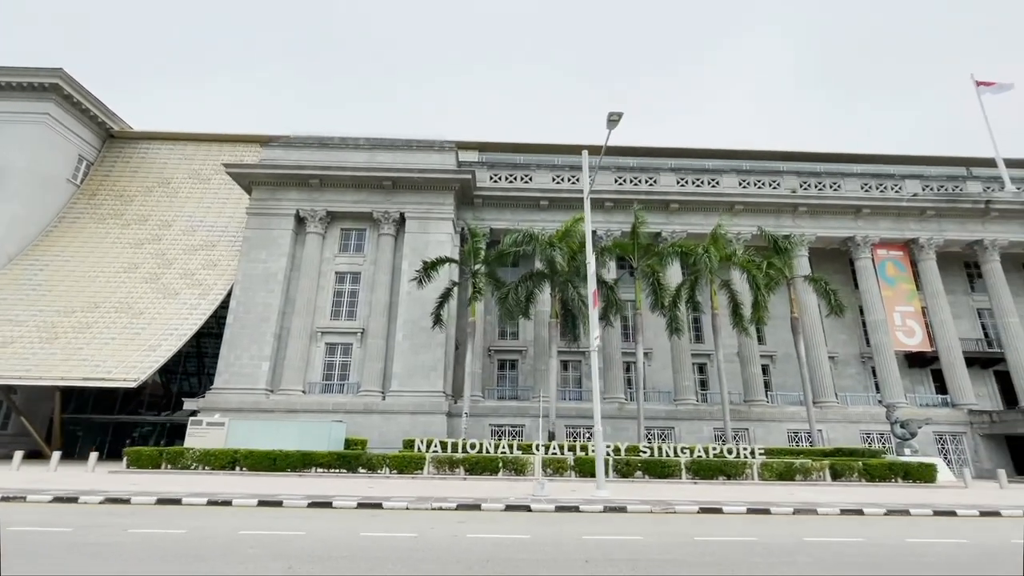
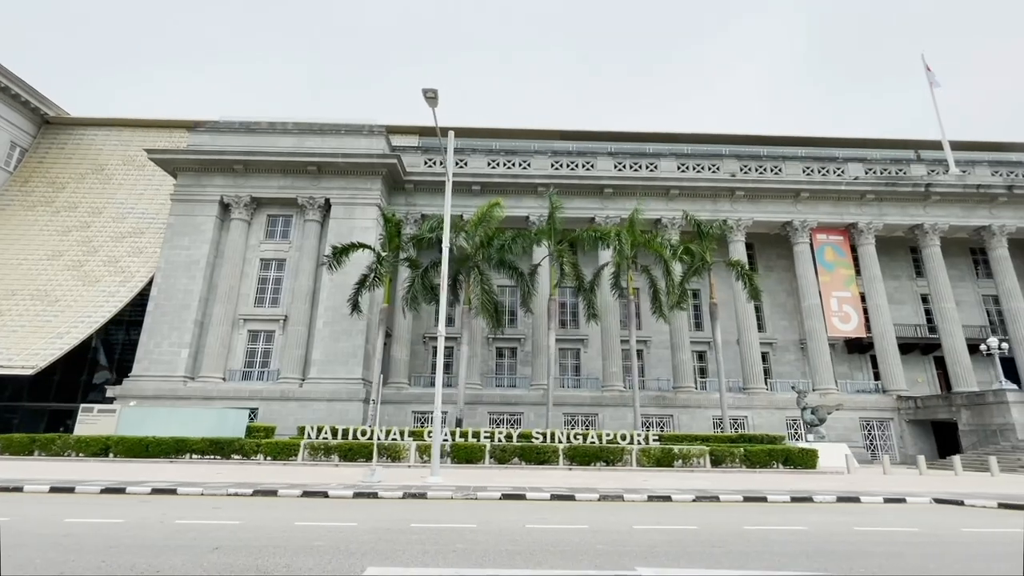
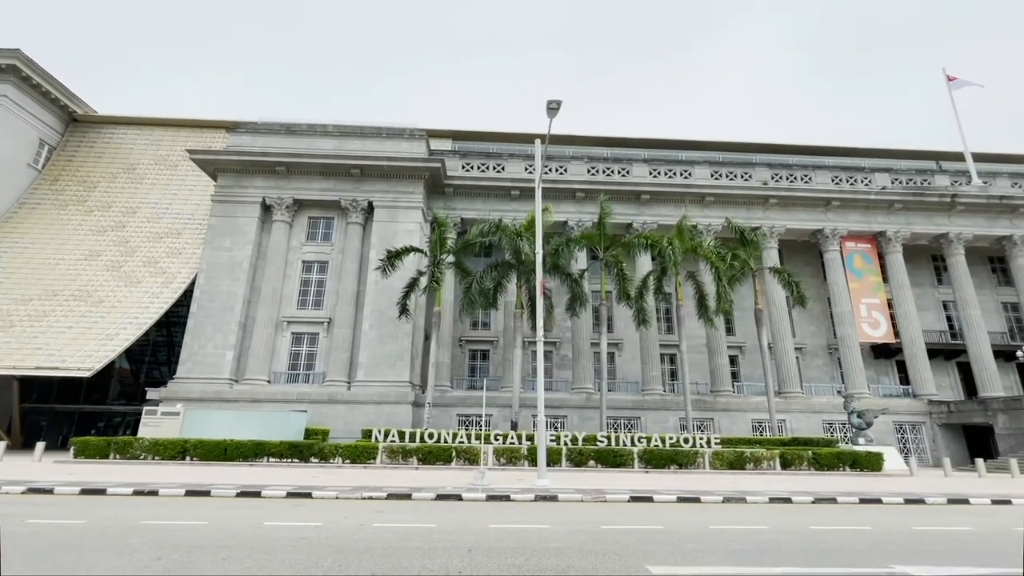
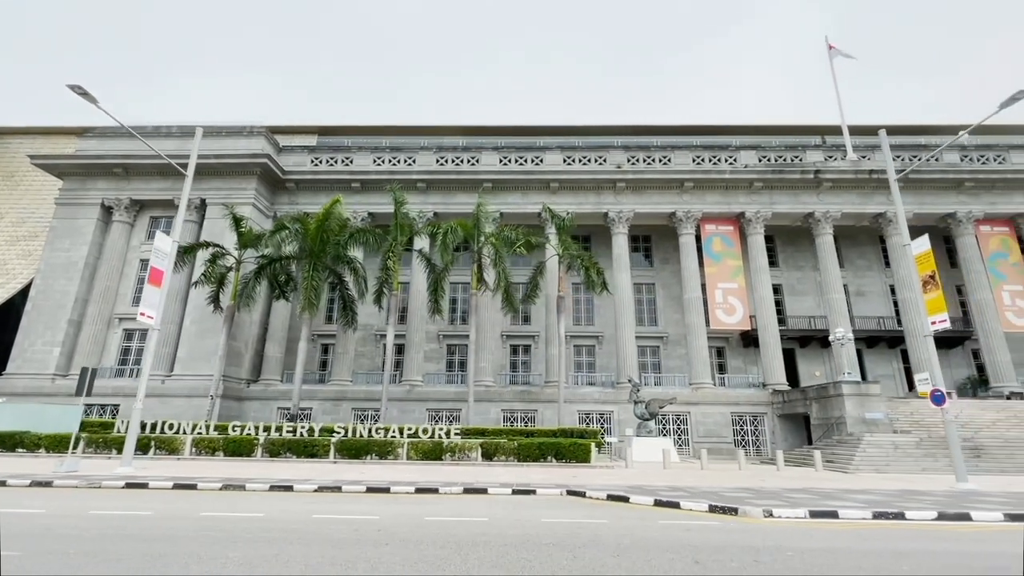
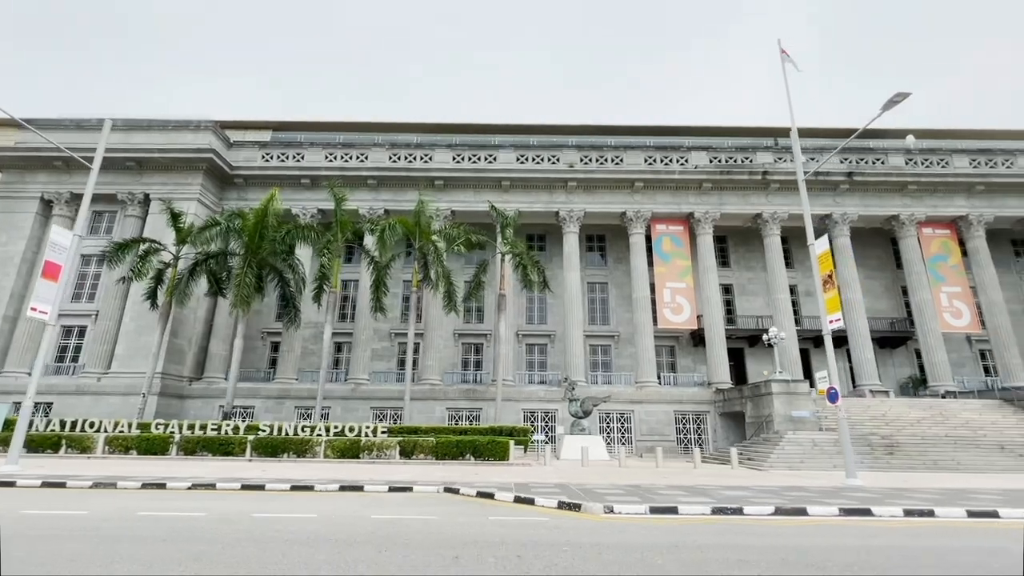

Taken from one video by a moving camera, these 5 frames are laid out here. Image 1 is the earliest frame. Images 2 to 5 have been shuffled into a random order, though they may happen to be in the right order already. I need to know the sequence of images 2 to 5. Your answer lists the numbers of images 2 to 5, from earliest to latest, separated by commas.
3, 2, 4, 5
